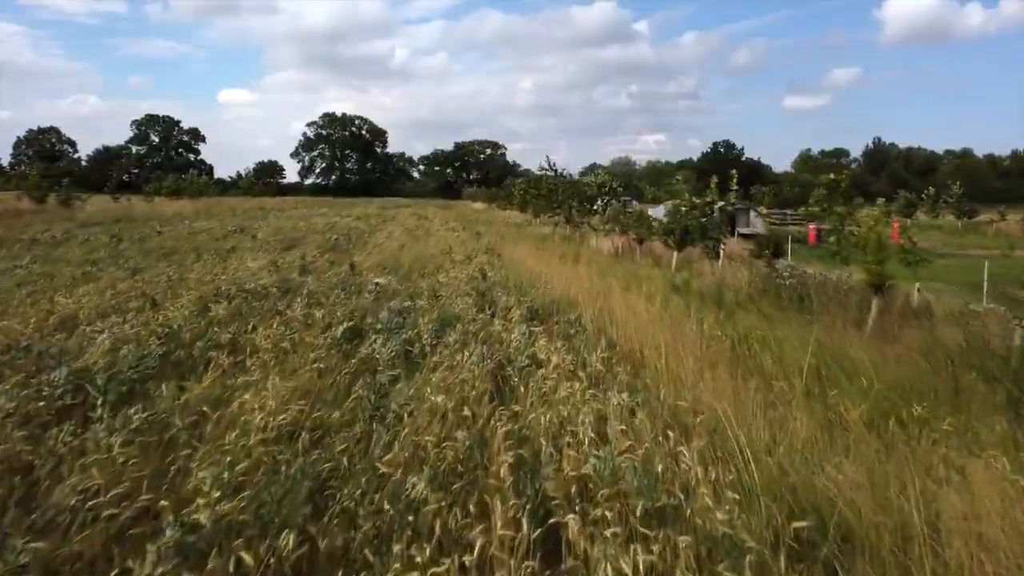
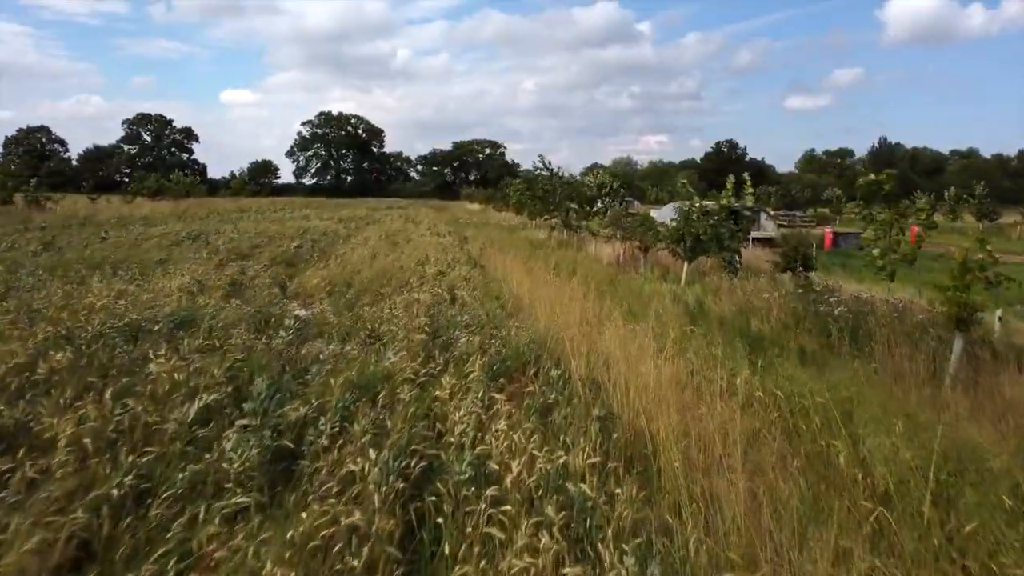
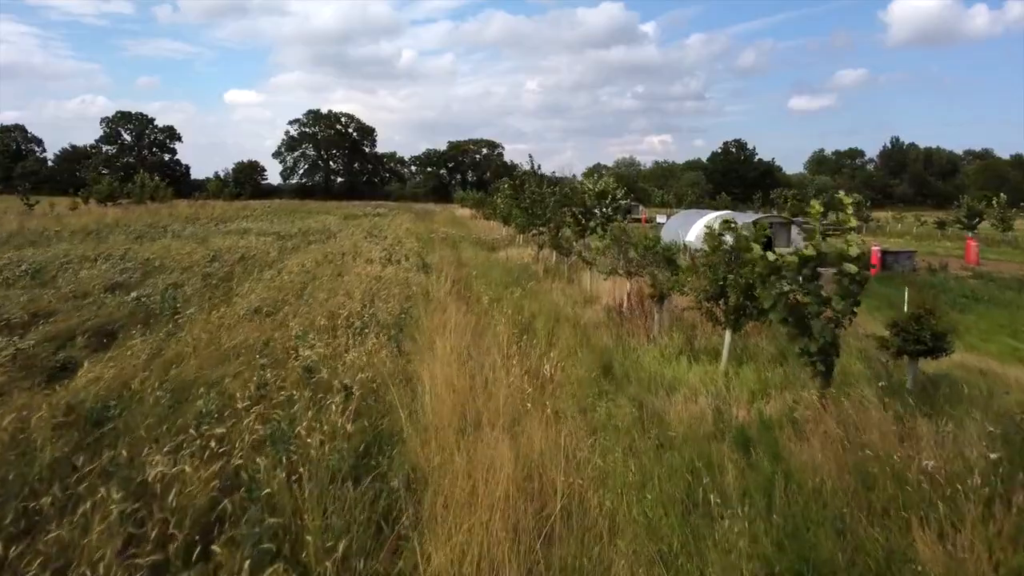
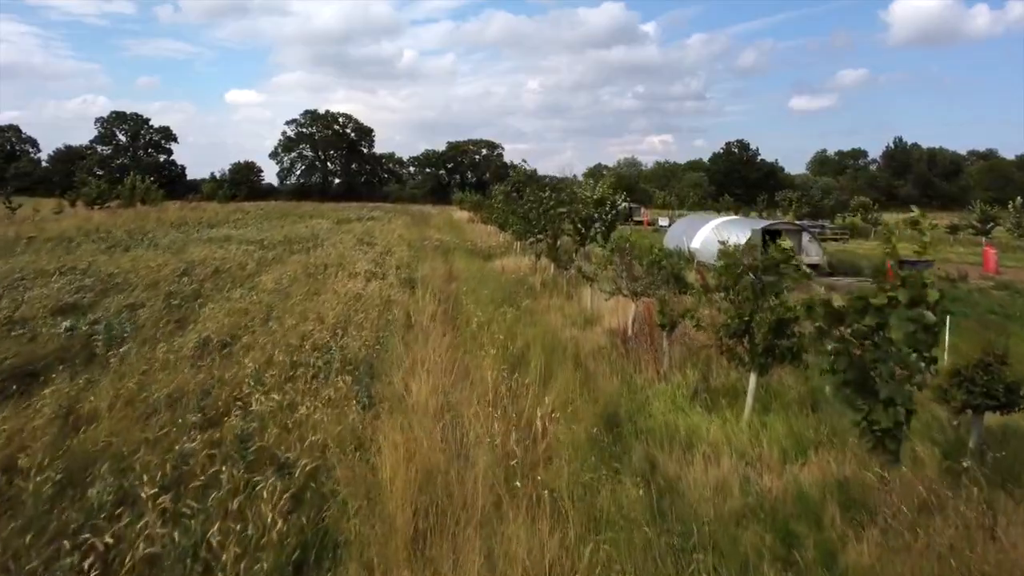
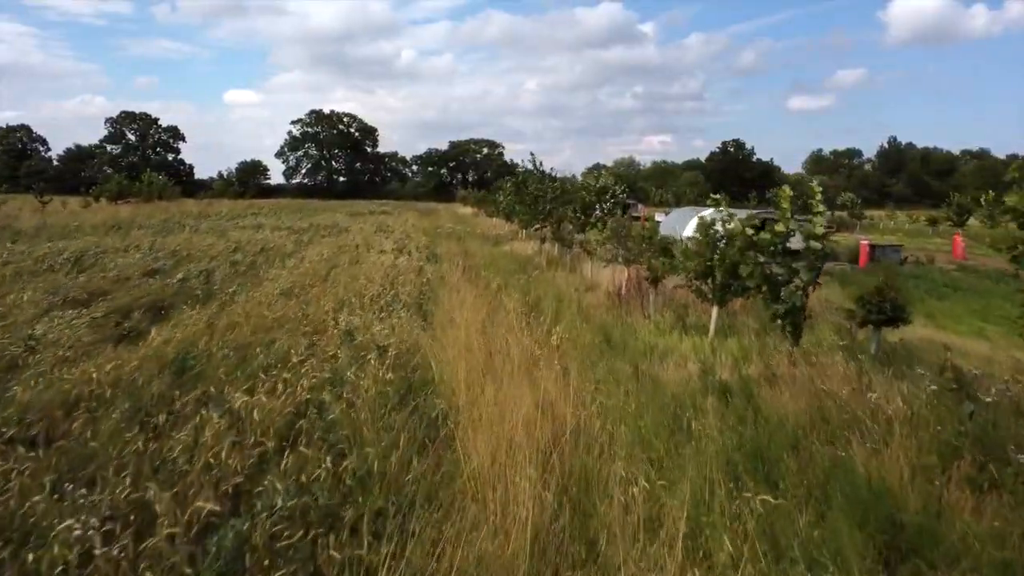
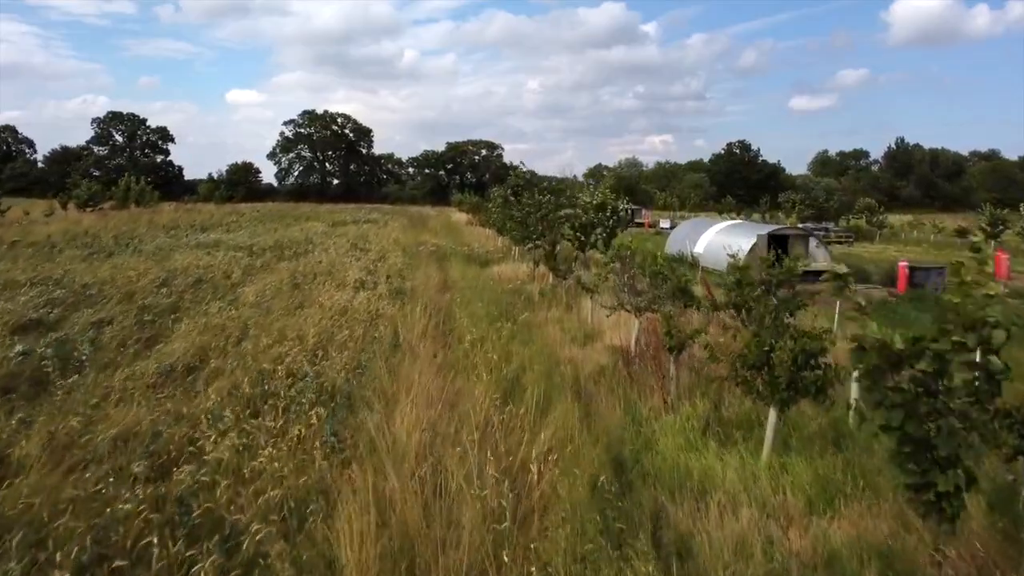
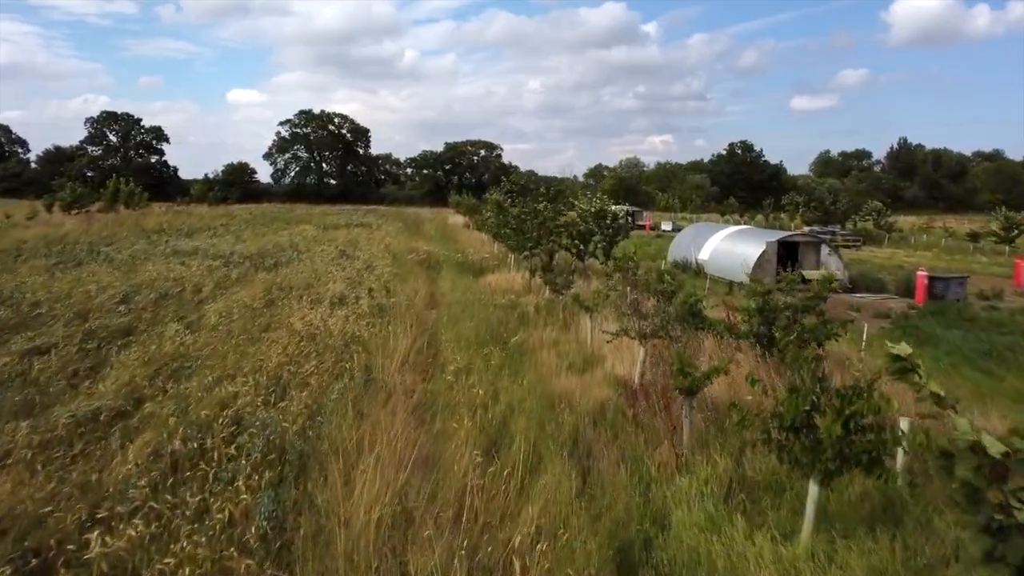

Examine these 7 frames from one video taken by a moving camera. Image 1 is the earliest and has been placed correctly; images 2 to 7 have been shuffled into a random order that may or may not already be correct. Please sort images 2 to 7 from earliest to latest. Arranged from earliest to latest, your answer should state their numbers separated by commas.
2, 5, 3, 4, 6, 7
